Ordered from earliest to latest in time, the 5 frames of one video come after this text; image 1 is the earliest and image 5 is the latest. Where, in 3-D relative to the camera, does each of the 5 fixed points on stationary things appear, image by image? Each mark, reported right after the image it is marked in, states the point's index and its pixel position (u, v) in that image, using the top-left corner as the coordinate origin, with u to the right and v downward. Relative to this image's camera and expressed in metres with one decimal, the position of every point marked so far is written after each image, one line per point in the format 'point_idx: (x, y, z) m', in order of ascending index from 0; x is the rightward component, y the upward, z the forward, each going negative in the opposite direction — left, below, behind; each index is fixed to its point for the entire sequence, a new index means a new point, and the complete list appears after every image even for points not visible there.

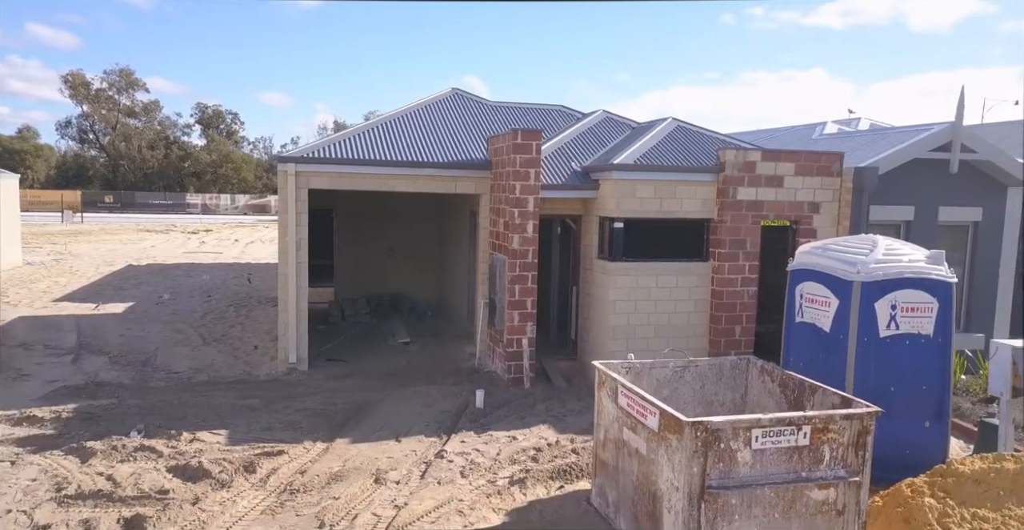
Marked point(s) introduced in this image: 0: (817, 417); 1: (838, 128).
0: (+1.9, -1.0, +4.6) m
1: (+5.7, +2.4, +12.9) m
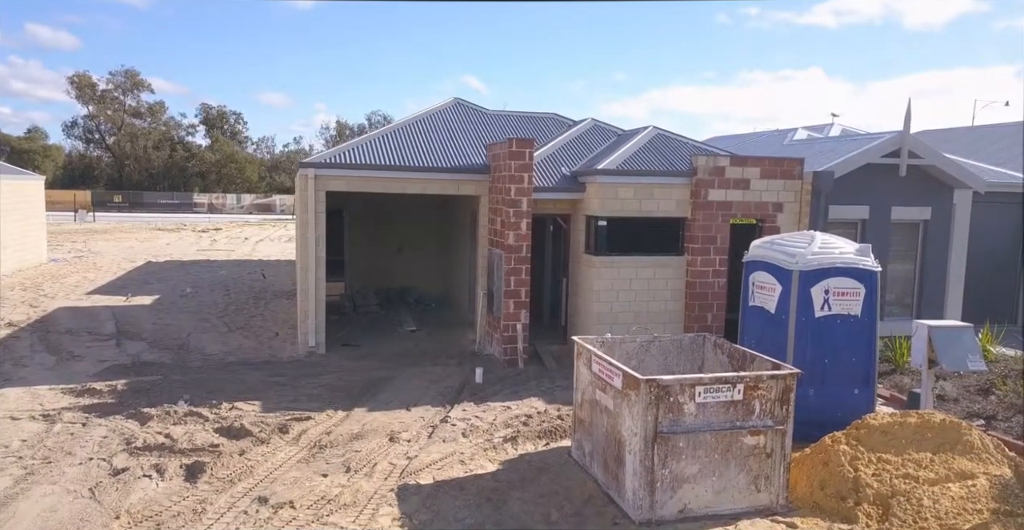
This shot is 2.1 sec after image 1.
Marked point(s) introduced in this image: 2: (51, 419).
0: (+1.8, -0.9, +5.7) m
1: (+5.7, +2.5, +14.0) m
2: (-4.8, -1.6, +7.6) m
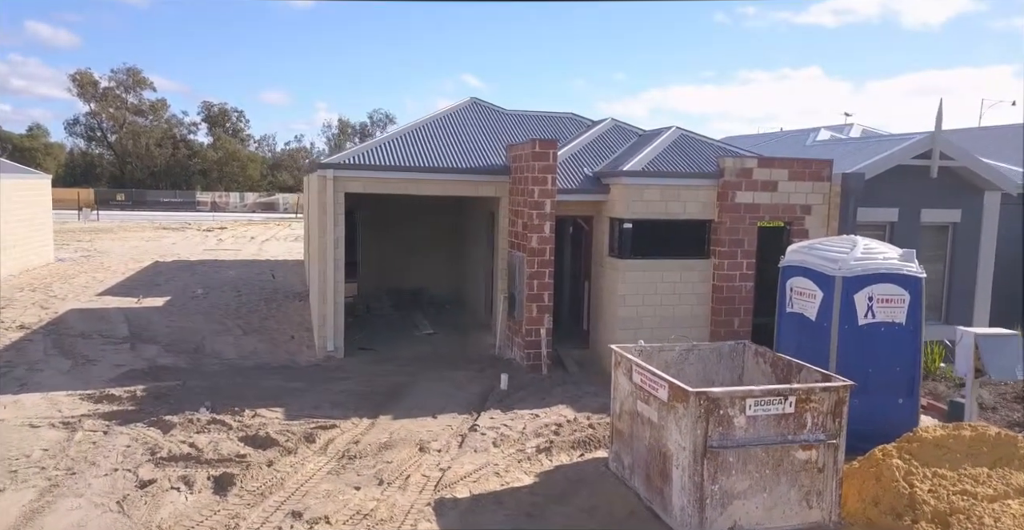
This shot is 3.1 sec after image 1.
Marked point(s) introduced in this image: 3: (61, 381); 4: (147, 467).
0: (+2.2, -0.9, +5.5) m
1: (+6.0, +2.5, +13.8) m
2: (-4.5, -1.6, +7.5) m
3: (-5.6, -1.4, +9.1) m
4: (-3.2, -1.8, +6.5) m
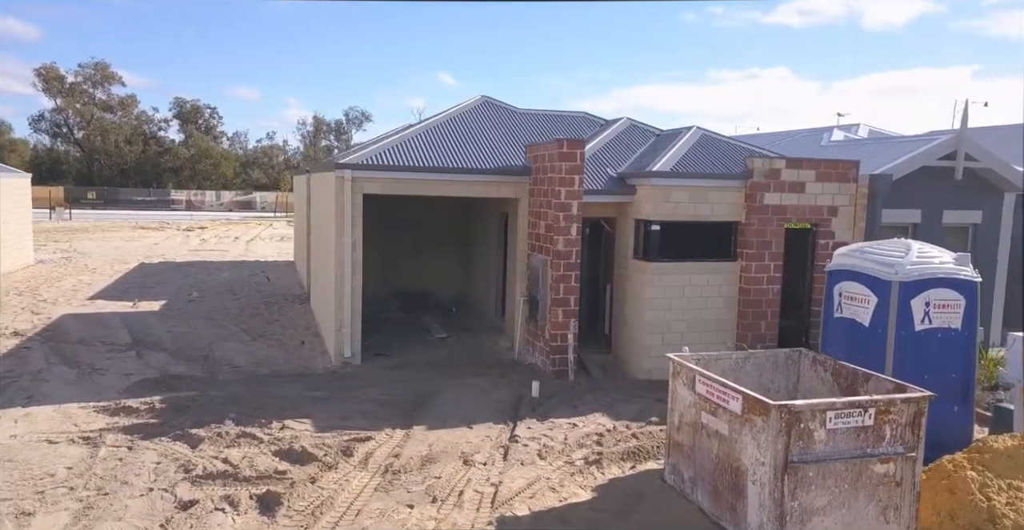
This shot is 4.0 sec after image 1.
0: (+2.7, -1.0, +5.3) m
1: (+6.2, +2.4, +13.7) m
2: (-4.0, -1.7, +7.0) m
3: (-5.2, -1.5, +8.7) m
4: (-2.7, -1.8, +6.1) m
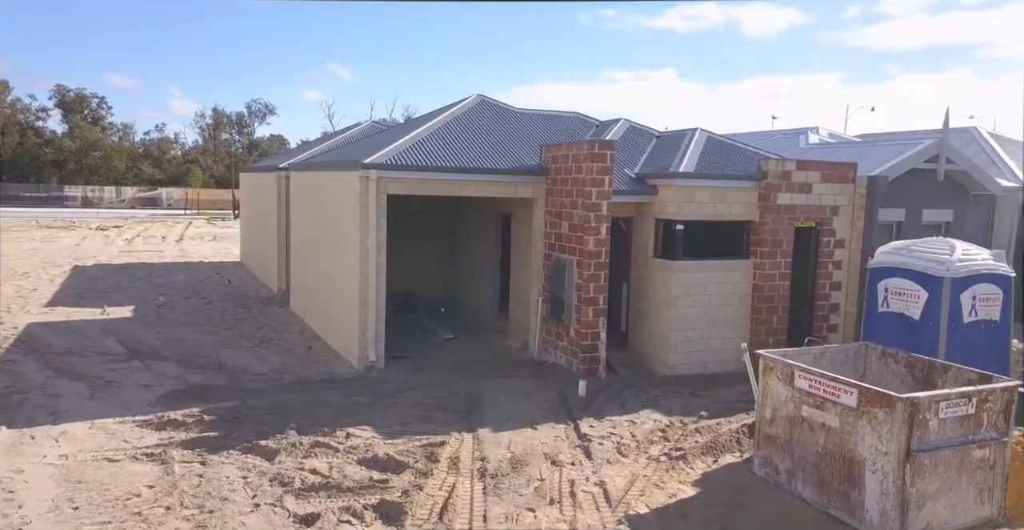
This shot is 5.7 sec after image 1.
0: (+3.7, -1.0, +5.8) m
1: (+6.0, +2.5, +14.6) m
2: (-3.2, -1.7, +6.6) m
3: (-4.6, -1.5, +8.0) m
4: (-1.8, -1.9, +5.8) m
